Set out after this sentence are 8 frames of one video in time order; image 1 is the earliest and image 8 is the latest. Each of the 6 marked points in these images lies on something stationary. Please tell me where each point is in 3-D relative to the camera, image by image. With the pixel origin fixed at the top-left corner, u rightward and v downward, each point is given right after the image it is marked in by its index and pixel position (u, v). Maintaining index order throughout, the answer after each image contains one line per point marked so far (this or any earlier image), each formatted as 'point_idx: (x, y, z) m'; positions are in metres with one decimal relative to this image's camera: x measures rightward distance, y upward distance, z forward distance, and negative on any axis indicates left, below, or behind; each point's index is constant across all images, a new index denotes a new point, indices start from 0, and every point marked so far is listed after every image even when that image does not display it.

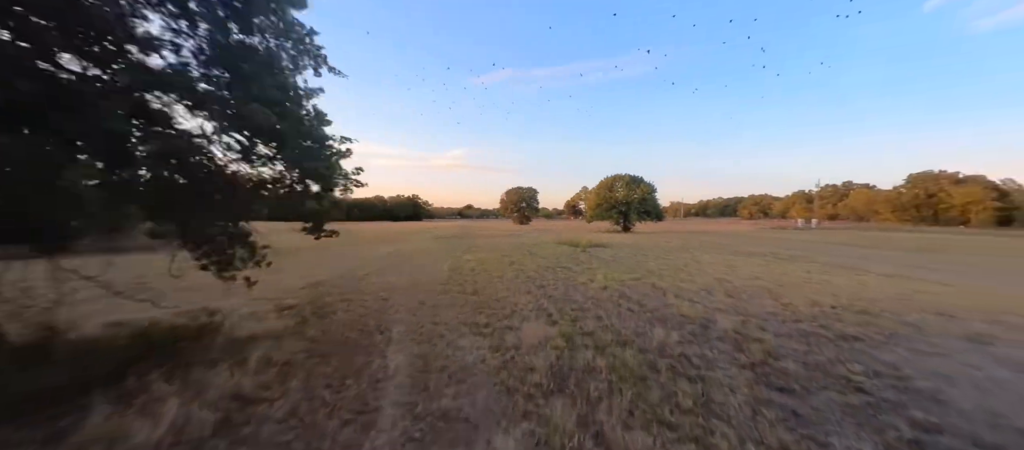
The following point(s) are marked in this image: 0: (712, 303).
0: (+2.3, -0.9, +3.8) m
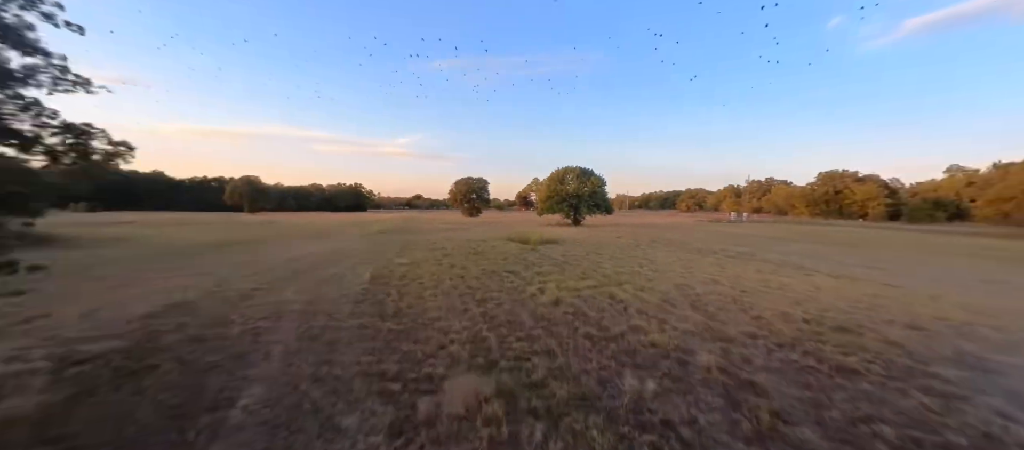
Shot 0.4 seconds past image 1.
0: (+1.6, -0.9, +3.2) m
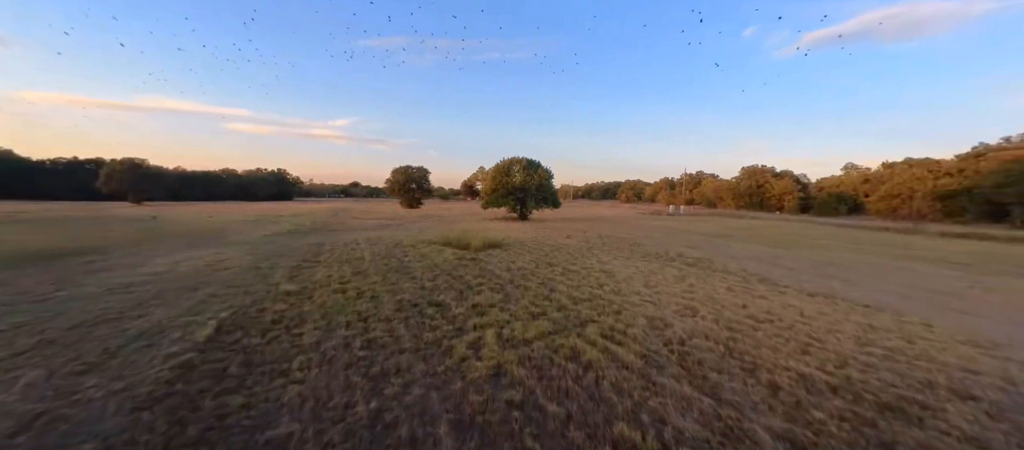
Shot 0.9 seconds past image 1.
0: (+1.1, -1.2, +2.1) m
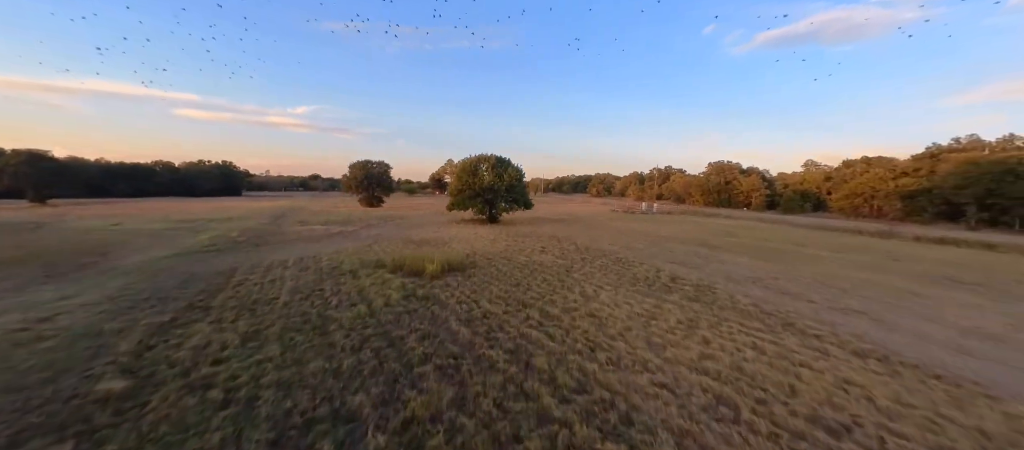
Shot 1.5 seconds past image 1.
0: (+0.9, -1.8, +0.8) m
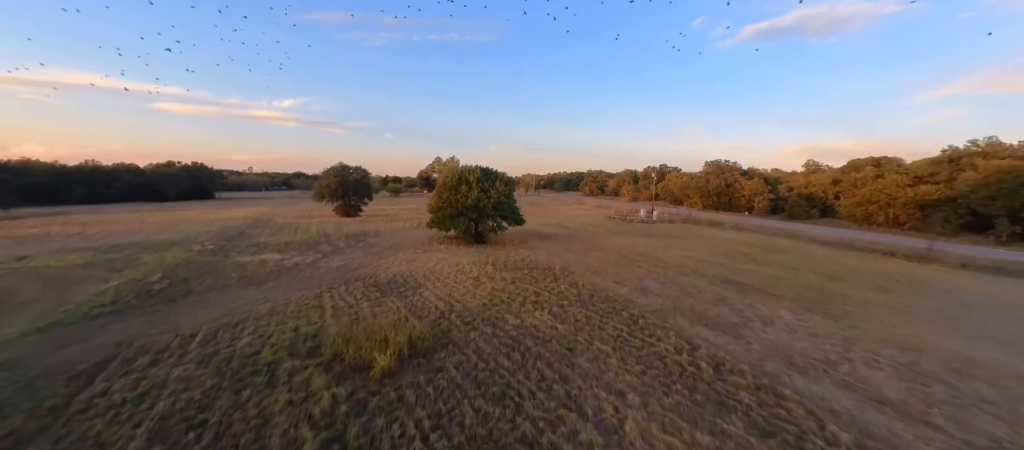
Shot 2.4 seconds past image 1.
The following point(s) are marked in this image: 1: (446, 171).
0: (+0.8, -2.9, -1.1) m
1: (-3.0, +2.5, +15.3) m
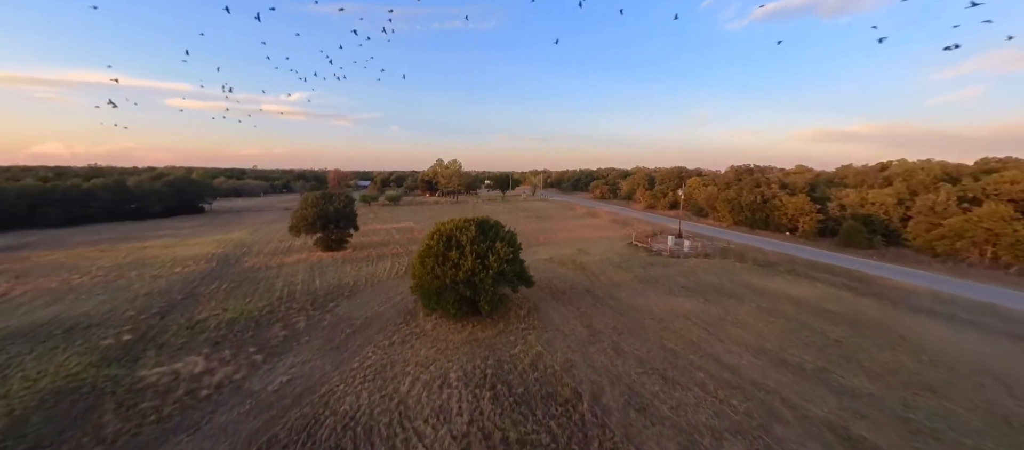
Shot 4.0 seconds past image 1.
0: (+0.8, -5.7, -4.4) m
1: (-2.9, +0.1, +11.9) m
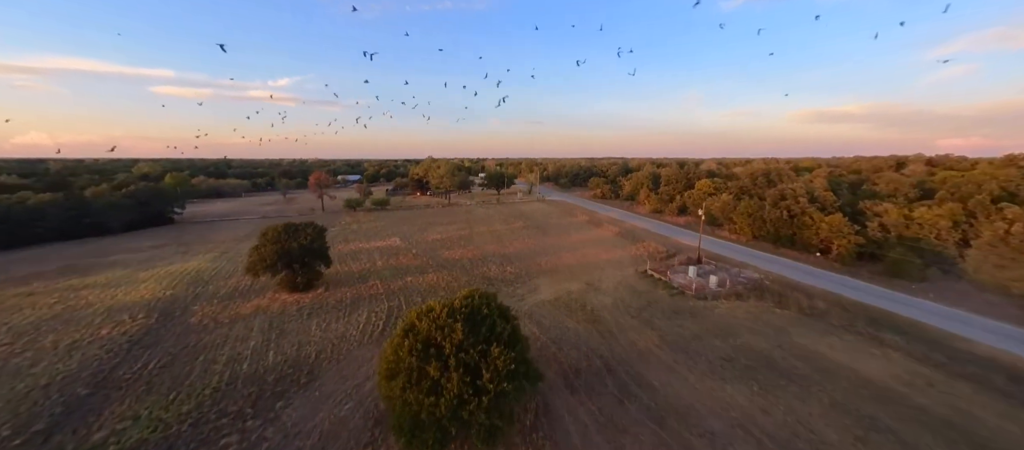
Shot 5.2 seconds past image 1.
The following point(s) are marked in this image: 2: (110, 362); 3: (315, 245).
0: (+1.2, -8.6, -7.1) m
1: (-2.8, -2.2, +8.9) m
2: (-15.2, -5.1, +12.7) m
3: (-10.7, -1.0, +18.5) m
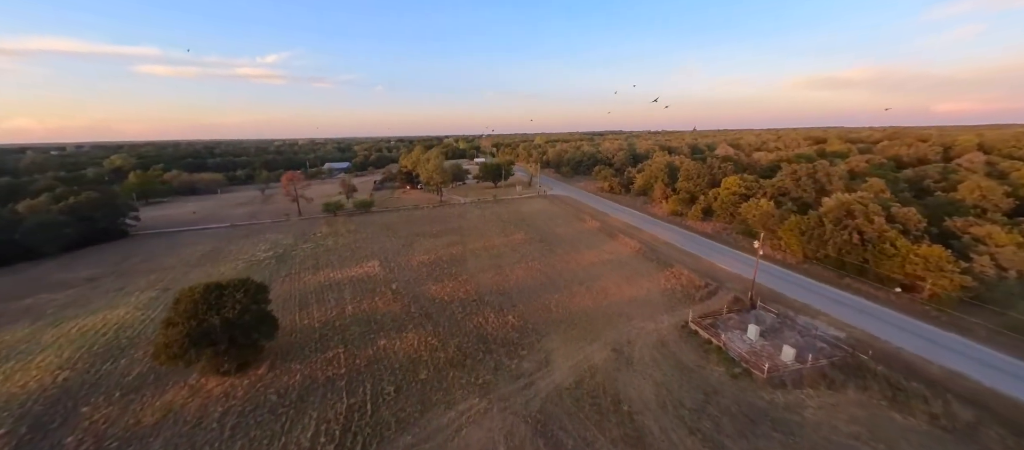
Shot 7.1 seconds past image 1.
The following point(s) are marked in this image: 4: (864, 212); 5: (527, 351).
0: (+1.6, -12.5, -11.3) m
1: (-2.6, -5.1, +4.2) m
2: (-15.0, -8.1, +8.2) m
3: (-10.6, -3.5, +13.7) m
4: (+20.5, +0.8, +19.4) m
5: (+0.7, -5.6, +15.0) m
